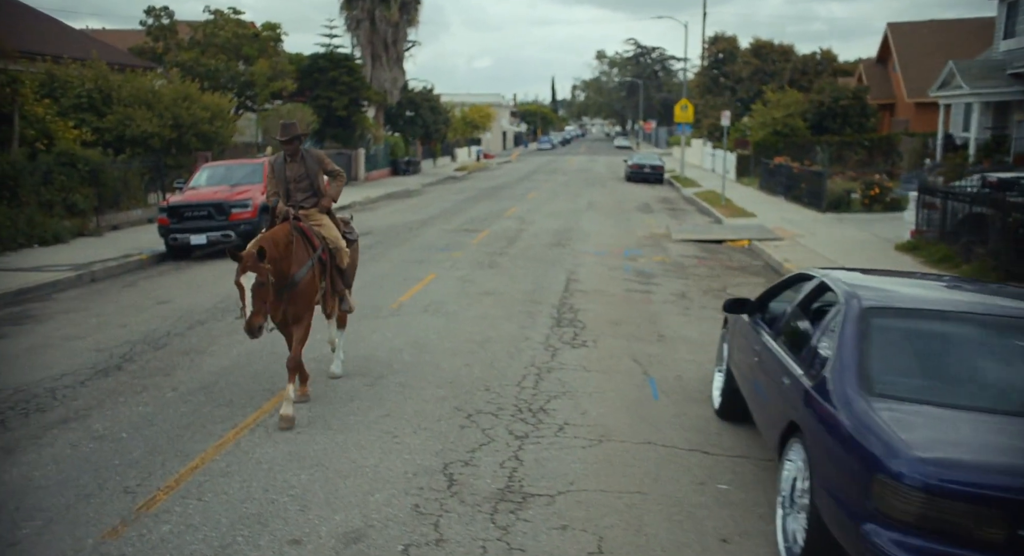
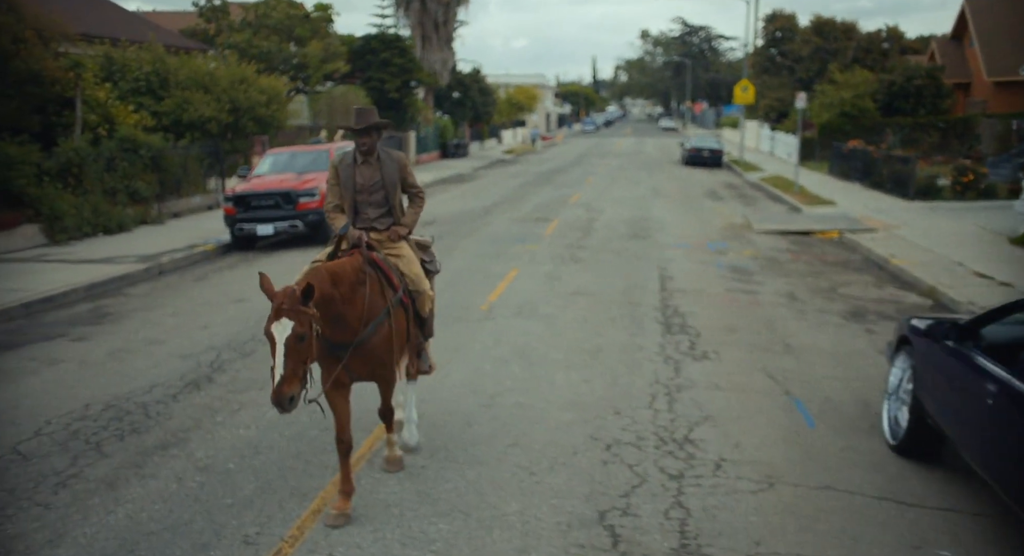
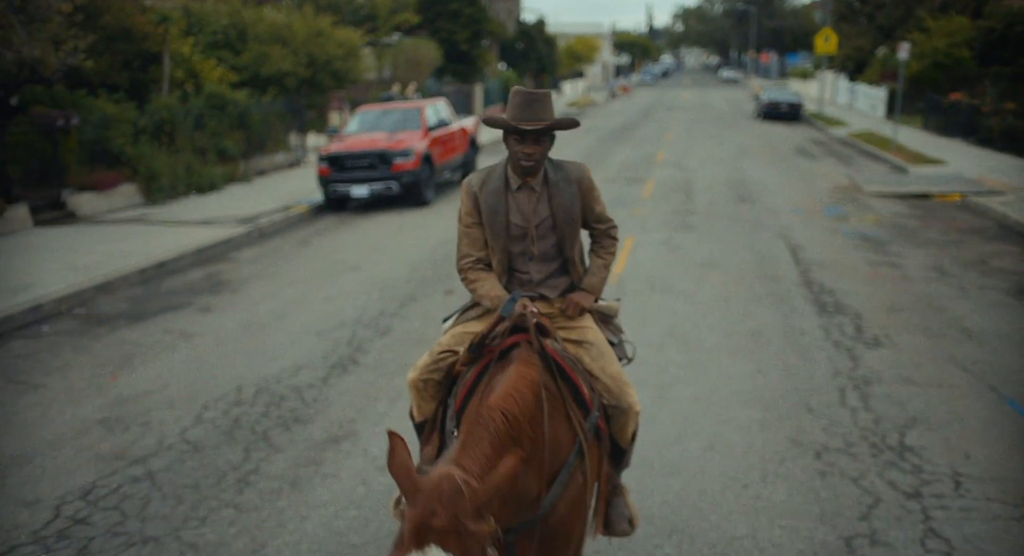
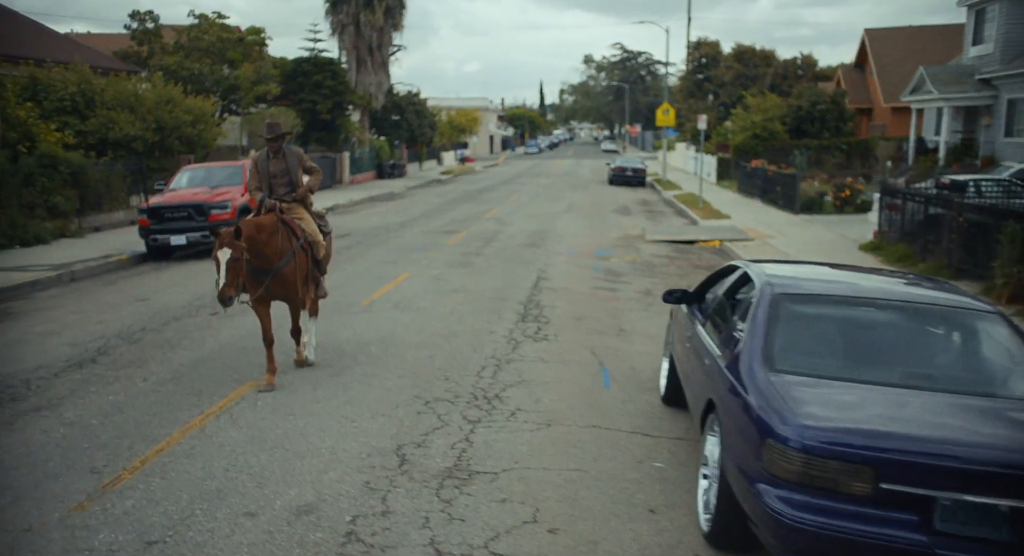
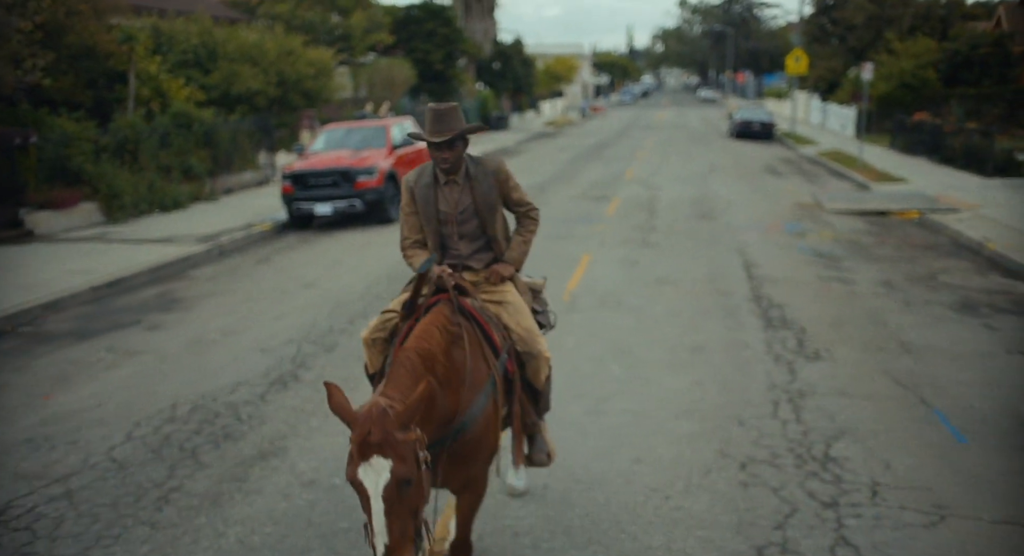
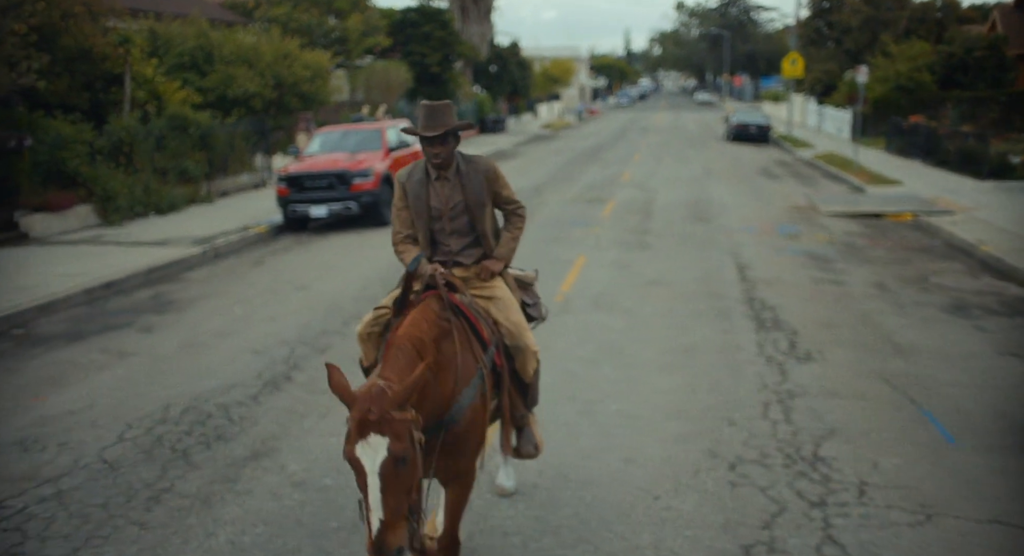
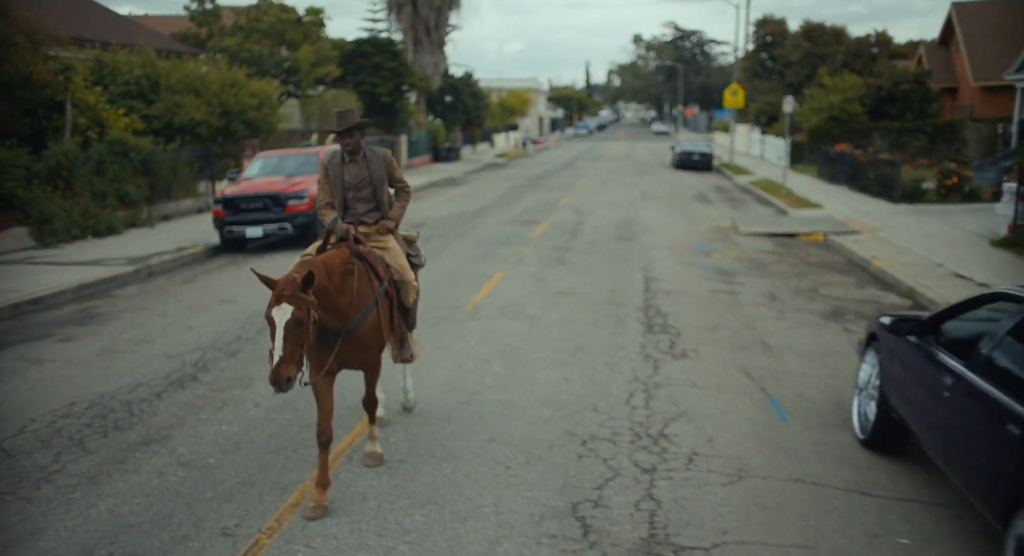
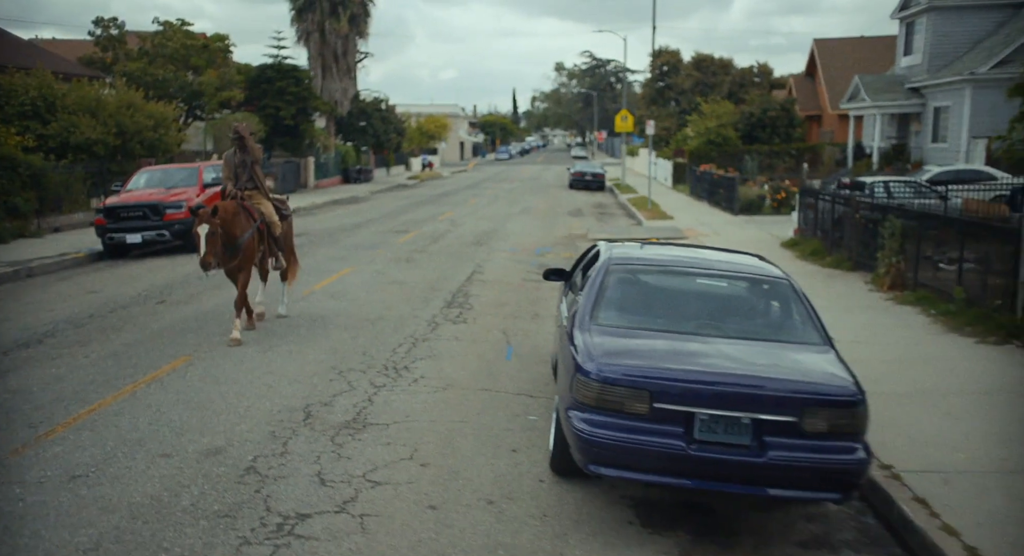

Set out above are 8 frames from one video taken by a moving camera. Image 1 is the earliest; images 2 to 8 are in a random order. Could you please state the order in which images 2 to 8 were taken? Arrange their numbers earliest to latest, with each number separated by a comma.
2, 6, 3, 5, 7, 8, 4
